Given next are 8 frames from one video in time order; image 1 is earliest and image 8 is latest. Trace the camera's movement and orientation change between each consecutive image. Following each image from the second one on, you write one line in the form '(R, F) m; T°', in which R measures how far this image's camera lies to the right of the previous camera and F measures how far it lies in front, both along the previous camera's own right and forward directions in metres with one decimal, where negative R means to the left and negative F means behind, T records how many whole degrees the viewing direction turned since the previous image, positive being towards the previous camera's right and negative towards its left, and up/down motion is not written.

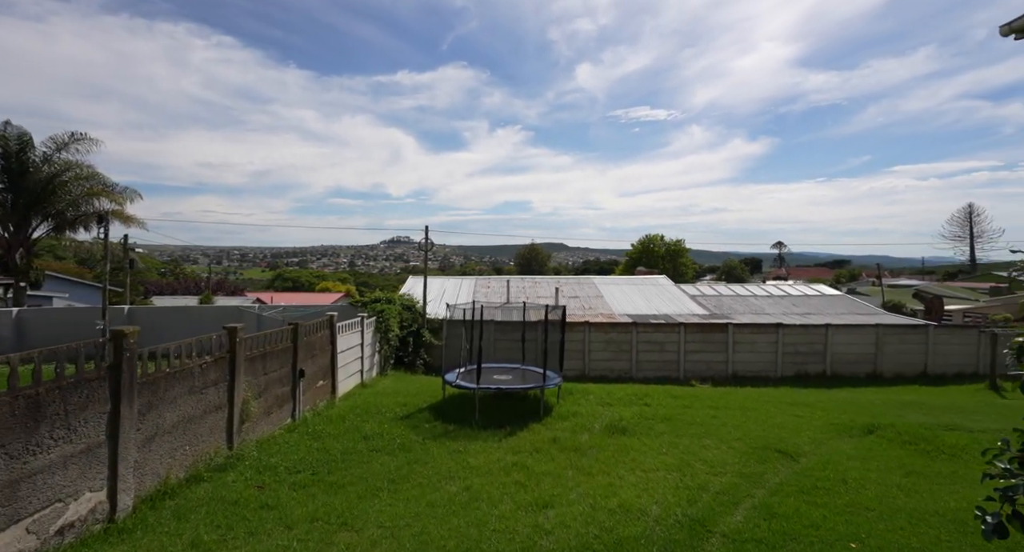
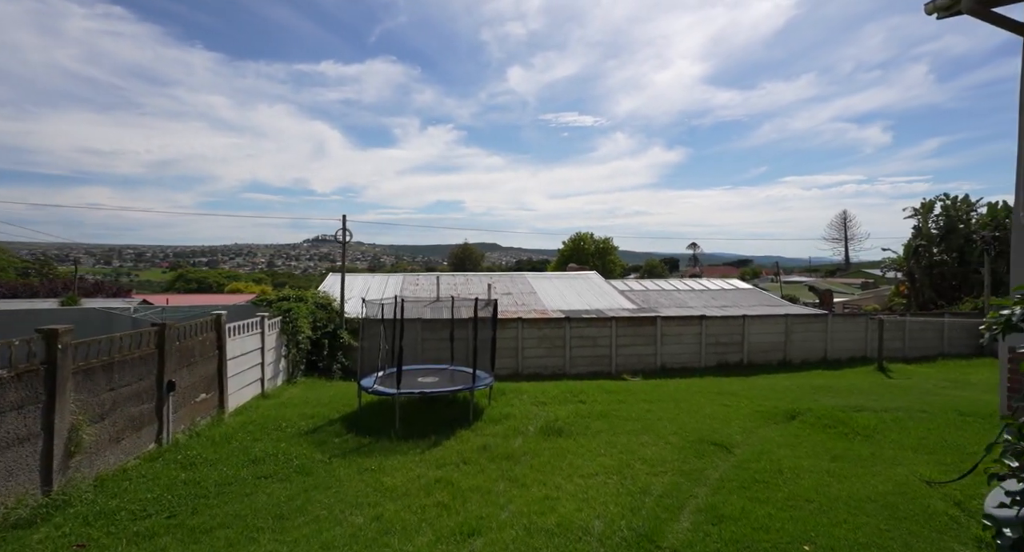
(+0.1, +0.6) m; +8°
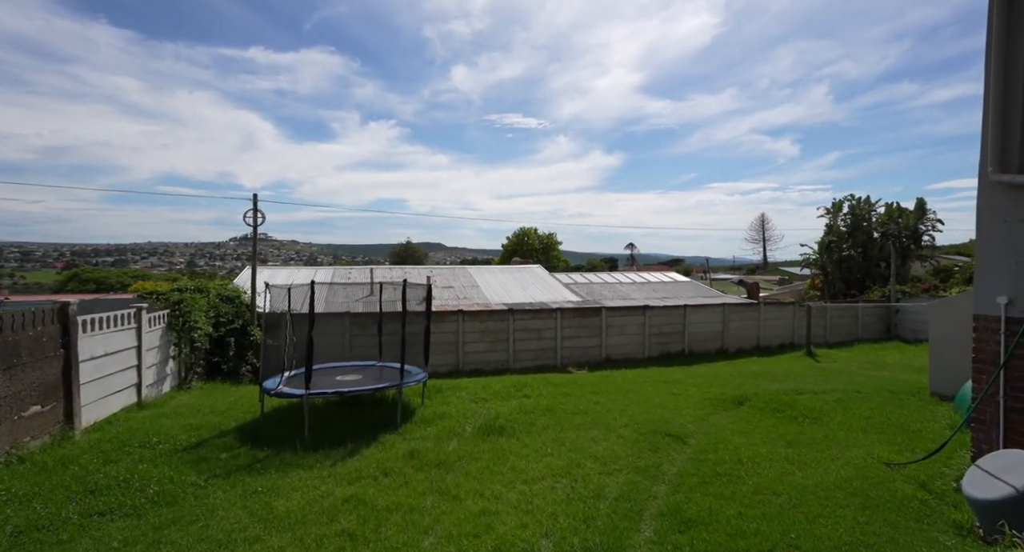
(+0.1, +0.8) m; +7°
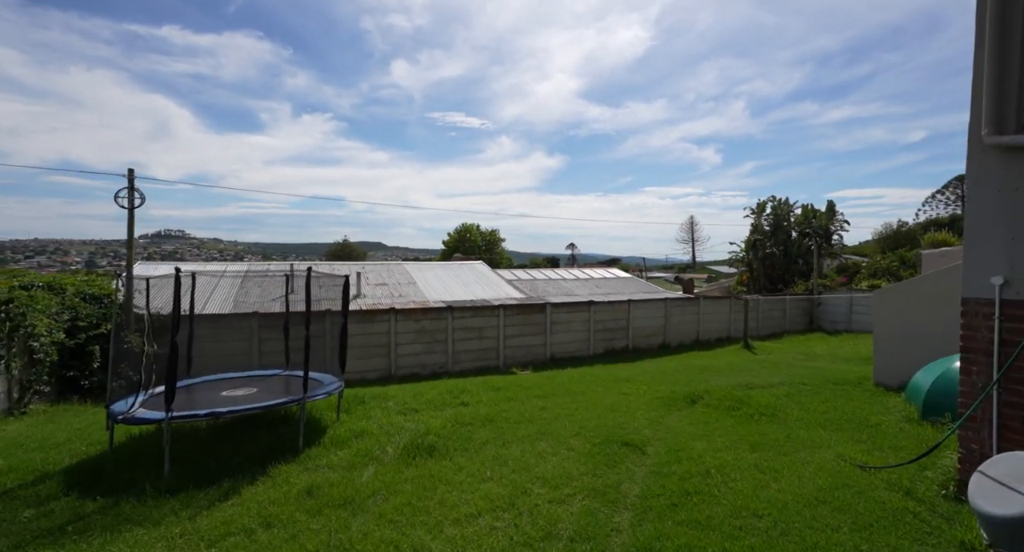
(+0.1, +0.9) m; +7°
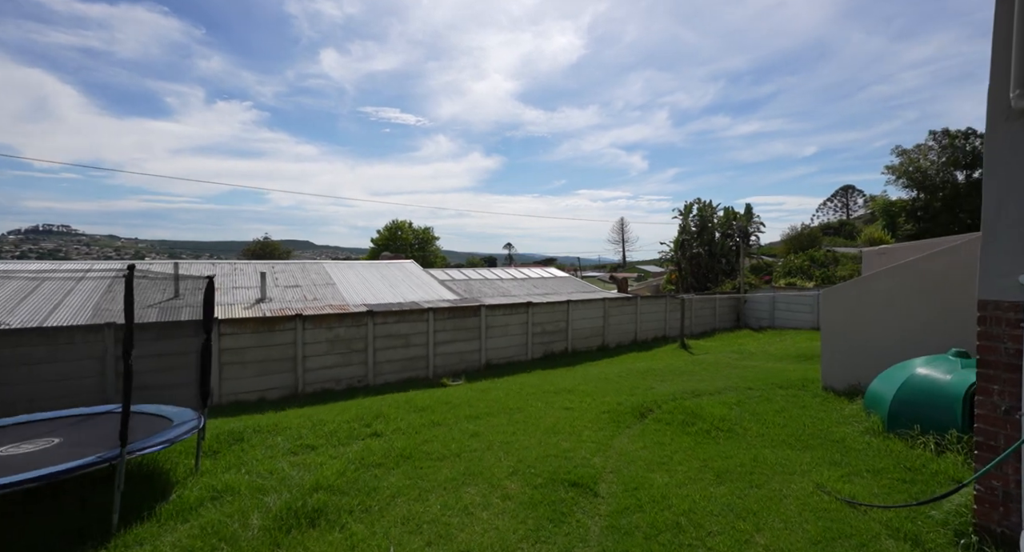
(+0.2, +1.2) m; +7°
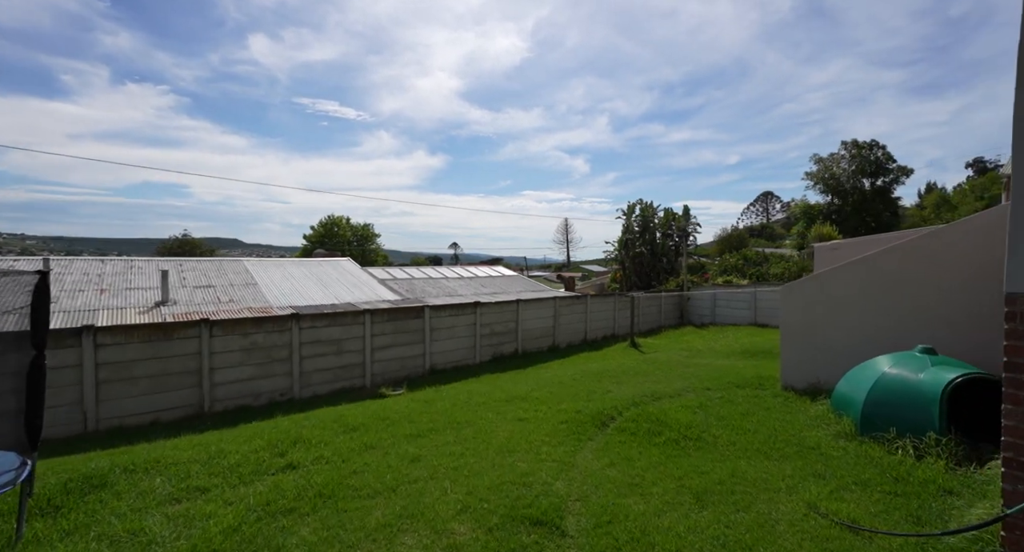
(0.0, +0.9) m; +6°
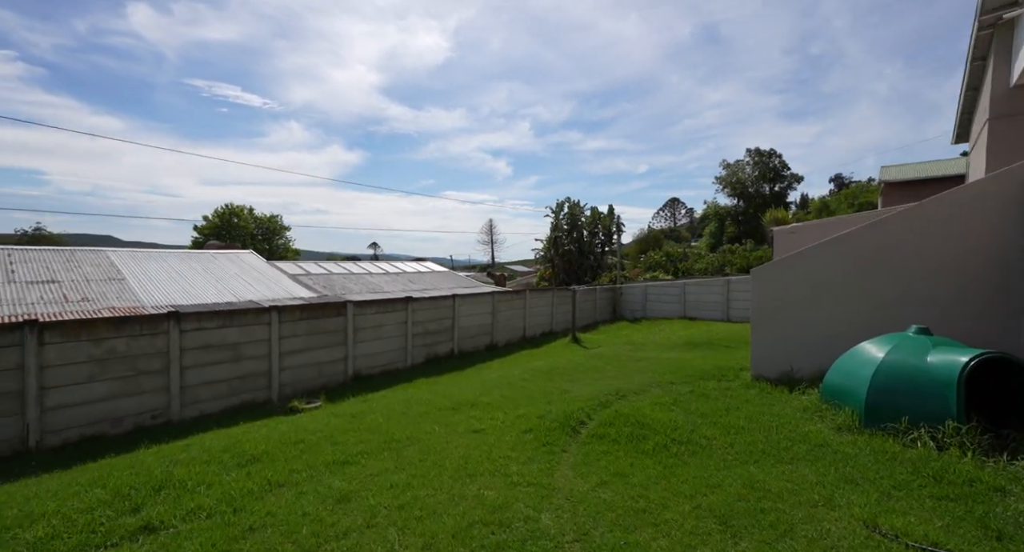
(-0.3, +1.3) m; +9°
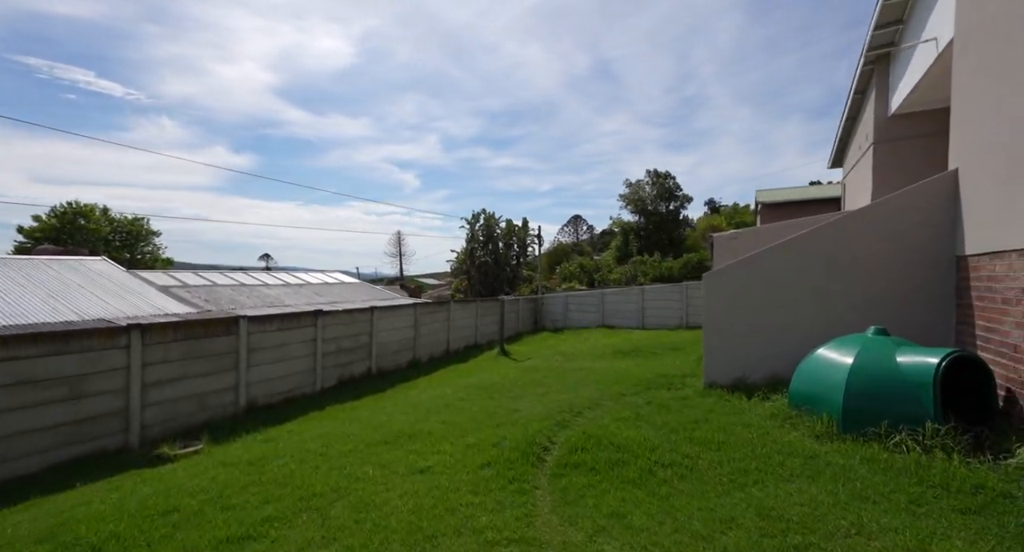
(-0.4, +0.9) m; +11°
